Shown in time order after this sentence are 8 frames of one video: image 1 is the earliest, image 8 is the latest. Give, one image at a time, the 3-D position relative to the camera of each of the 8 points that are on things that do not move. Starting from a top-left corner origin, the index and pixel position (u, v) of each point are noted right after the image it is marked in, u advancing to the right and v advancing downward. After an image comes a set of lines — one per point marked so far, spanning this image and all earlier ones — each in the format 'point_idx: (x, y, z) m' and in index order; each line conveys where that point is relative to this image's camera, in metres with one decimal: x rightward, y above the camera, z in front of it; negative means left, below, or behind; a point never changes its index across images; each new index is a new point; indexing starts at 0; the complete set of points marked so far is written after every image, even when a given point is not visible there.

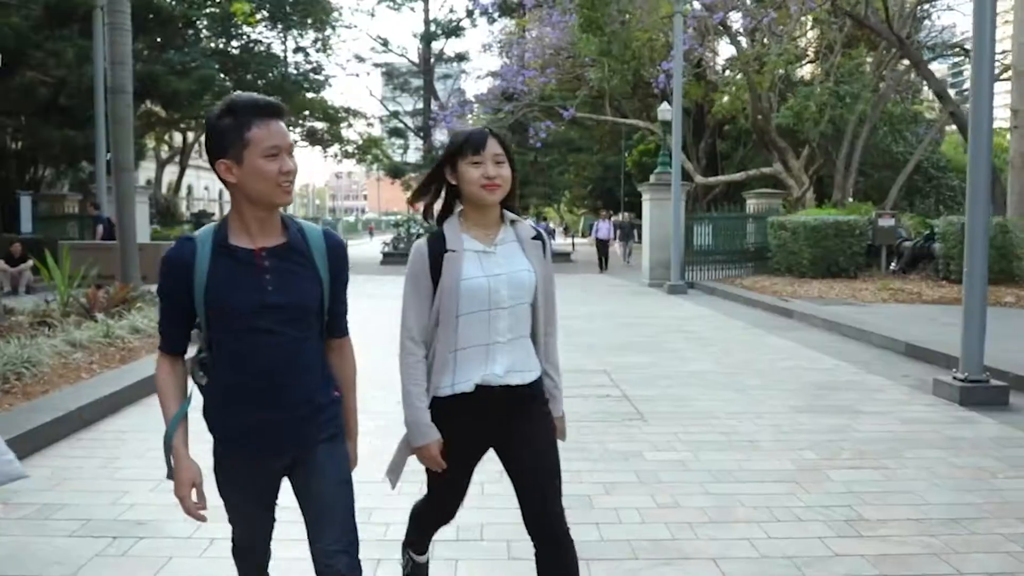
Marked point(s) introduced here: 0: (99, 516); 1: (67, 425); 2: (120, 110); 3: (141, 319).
0: (-2.0, -1.1, +4.6) m
1: (-2.9, -0.9, +6.2) m
2: (-5.2, +2.3, +12.6) m
3: (-3.9, -0.3, +10.0) m
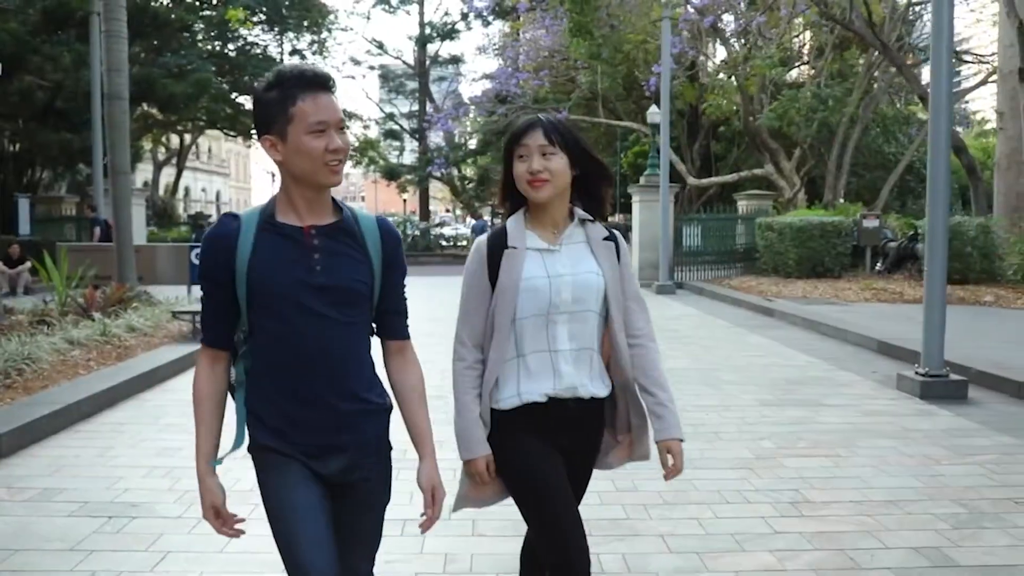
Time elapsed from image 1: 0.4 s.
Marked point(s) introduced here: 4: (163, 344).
0: (-2.1, -1.1, +4.9) m
1: (-3.1, -0.9, +6.6) m
2: (-5.3, +2.3, +12.9) m
3: (-4.1, -0.3, +10.4) m
4: (-3.6, -0.6, +9.7) m
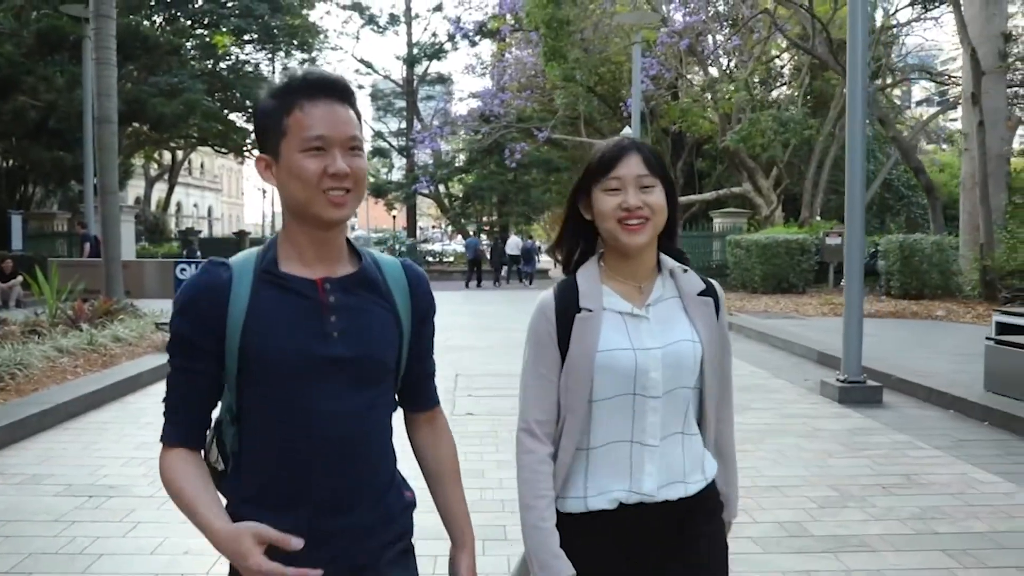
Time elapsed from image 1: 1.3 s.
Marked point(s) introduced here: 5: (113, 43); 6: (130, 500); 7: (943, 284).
0: (-2.6, -1.1, +5.6) m
1: (-3.5, -1.0, +7.3) m
2: (-5.8, +2.1, +13.6) m
3: (-4.5, -0.5, +11.1) m
4: (-4.0, -0.7, +10.4) m
5: (-5.6, +3.4, +13.4) m
6: (-2.1, -1.2, +5.3) m
7: (+9.0, +0.1, +19.8) m
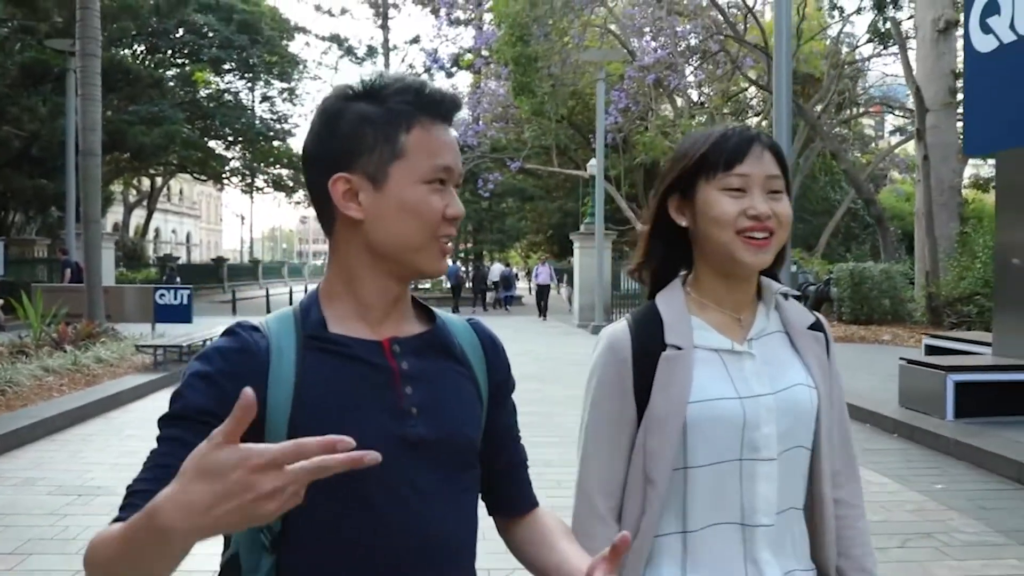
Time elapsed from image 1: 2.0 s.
0: (-2.9, -1.3, +6.3) m
1: (-3.9, -1.2, +7.9) m
2: (-6.3, +1.8, +14.3) m
3: (-5.0, -0.8, +11.7) m
4: (-4.5, -1.0, +11.0) m
5: (-6.1, +3.1, +14.1) m
6: (-2.5, -1.3, +5.9) m
7: (+8.3, -0.5, +20.7) m
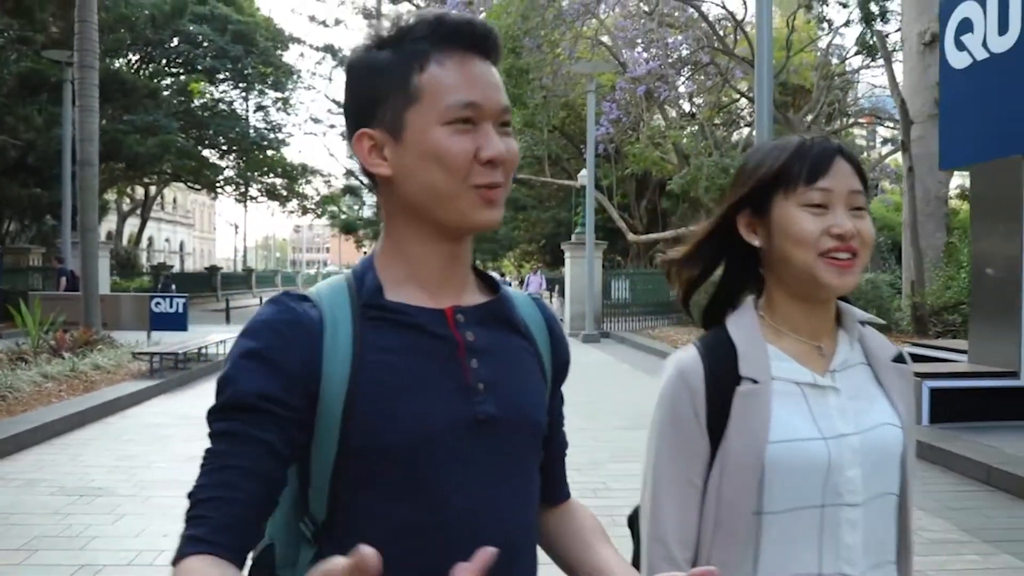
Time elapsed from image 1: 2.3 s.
0: (-3.0, -1.3, +6.5) m
1: (-4.0, -1.2, +8.2) m
2: (-6.5, +1.7, +14.6) m
3: (-5.1, -0.9, +11.9) m
4: (-4.6, -1.1, +11.3) m
5: (-6.3, +2.9, +14.3) m
6: (-2.6, -1.4, +6.2) m
7: (+8.1, -0.7, +21.0) m
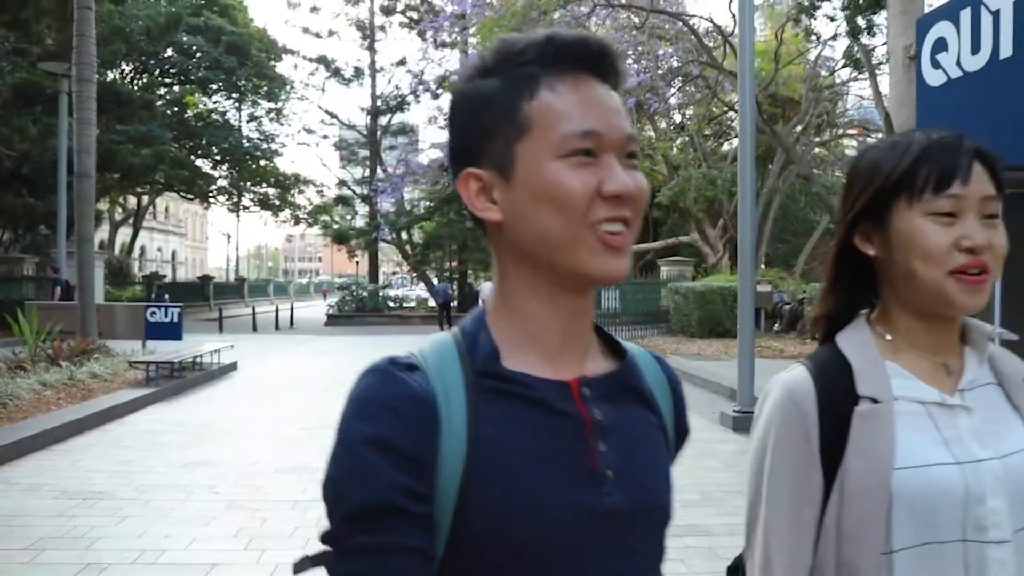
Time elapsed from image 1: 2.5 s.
0: (-3.1, -1.4, +6.7) m
1: (-4.1, -1.3, +8.4) m
2: (-6.6, +1.5, +14.8) m
3: (-5.3, -1.0, +12.1) m
4: (-4.7, -1.2, +11.5) m
5: (-6.4, +2.8, +14.6) m
6: (-2.7, -1.4, +6.4) m
7: (+7.9, -0.9, +21.3) m
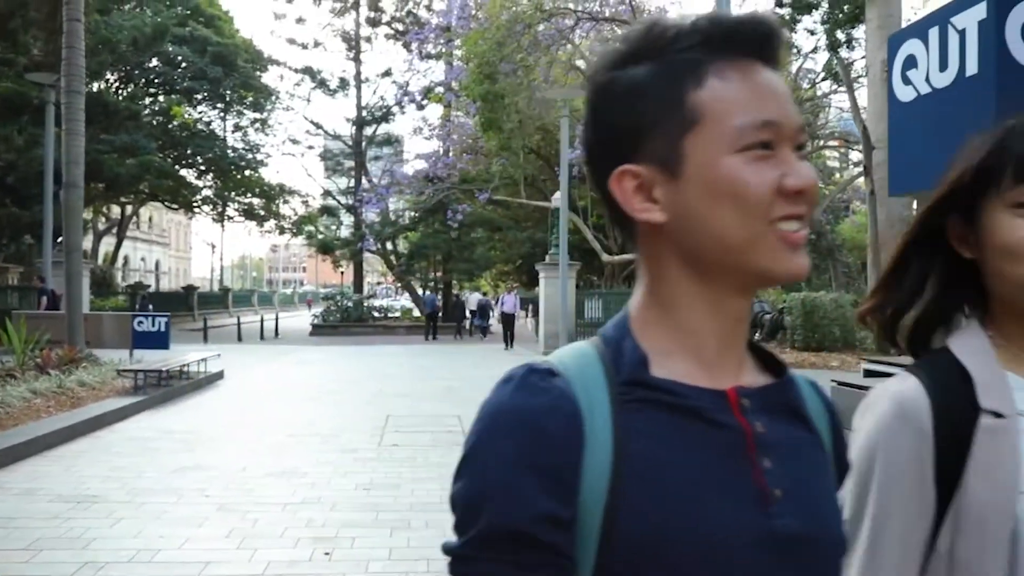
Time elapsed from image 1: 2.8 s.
0: (-3.2, -1.5, +6.9) m
1: (-4.3, -1.4, +8.5) m
2: (-6.9, +1.4, +14.9) m
3: (-5.5, -1.1, +12.3) m
4: (-4.9, -1.3, +11.6) m
5: (-6.7, +2.6, +14.7) m
6: (-2.8, -1.5, +6.5) m
7: (+7.5, -1.1, +21.7) m
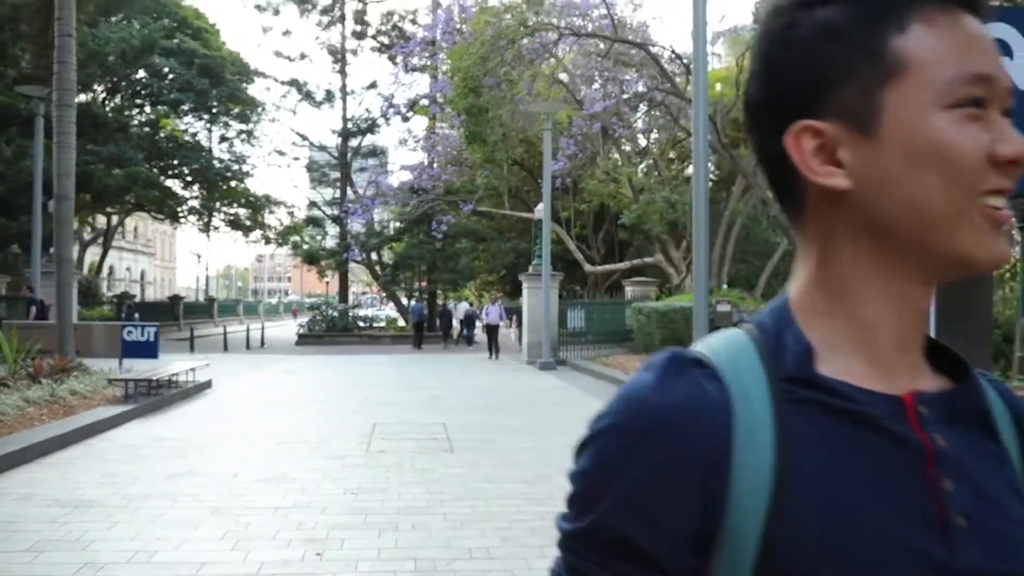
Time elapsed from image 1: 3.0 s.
0: (-3.4, -1.6, +7.2) m
1: (-4.4, -1.5, +8.8) m
2: (-7.2, +1.2, +15.2) m
3: (-5.7, -1.3, +12.5) m
4: (-5.1, -1.5, +11.9) m
5: (-6.9, +2.5, +15.0) m
6: (-2.9, -1.6, +6.8) m
7: (+7.2, -1.4, +22.1) m
